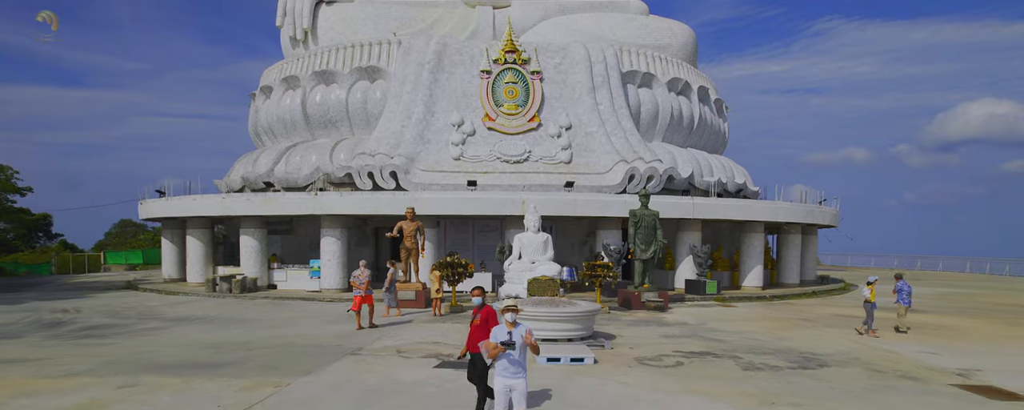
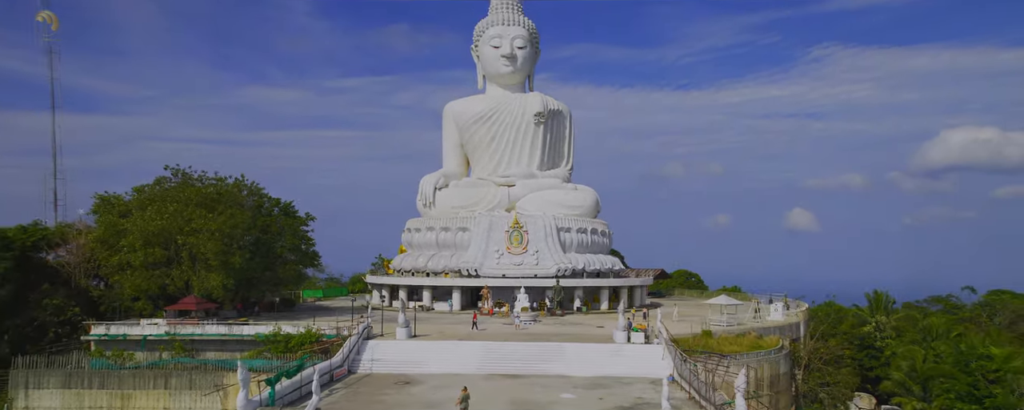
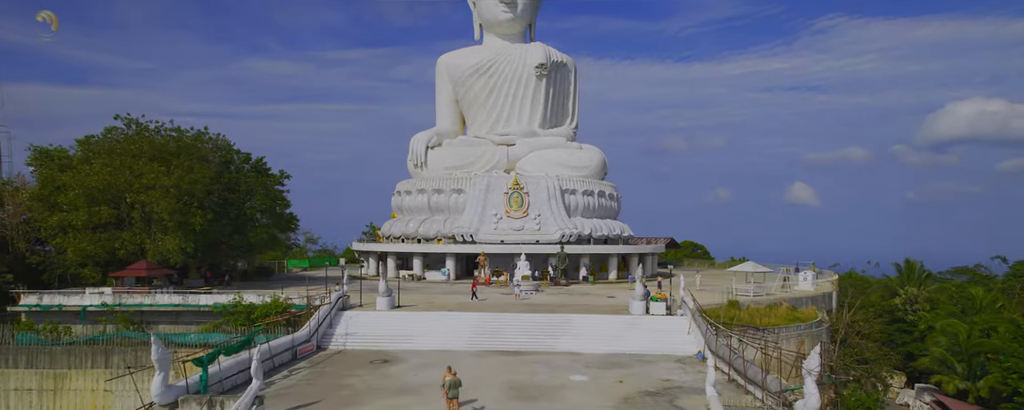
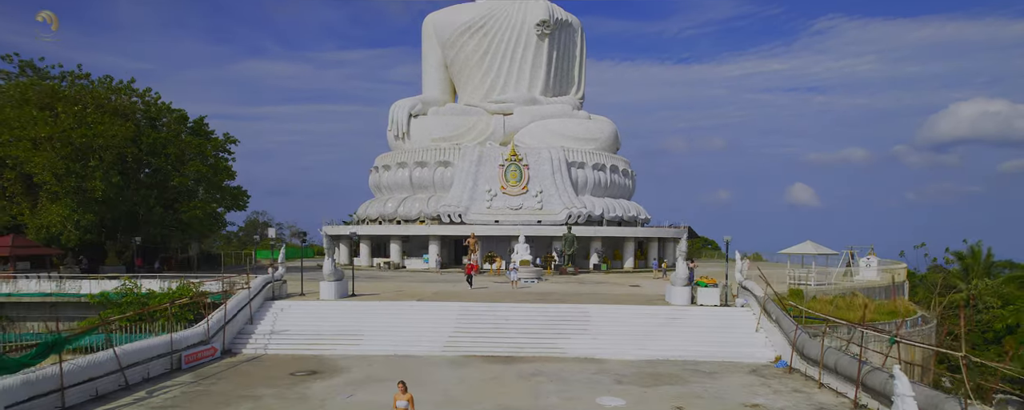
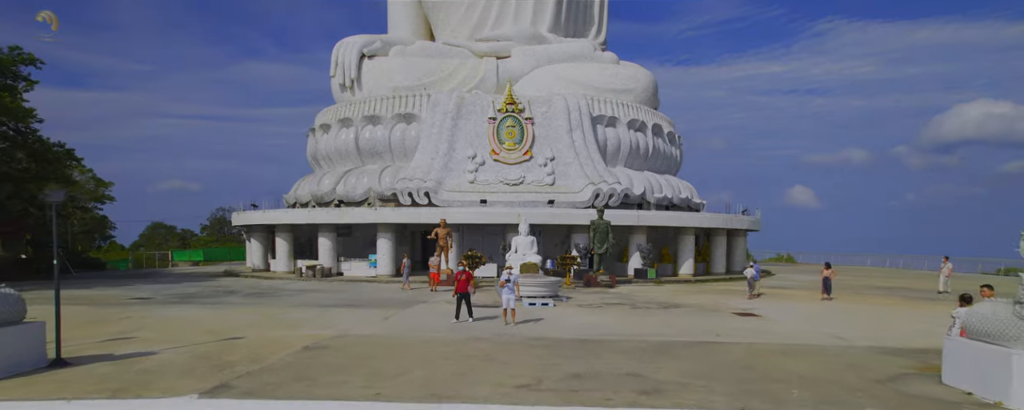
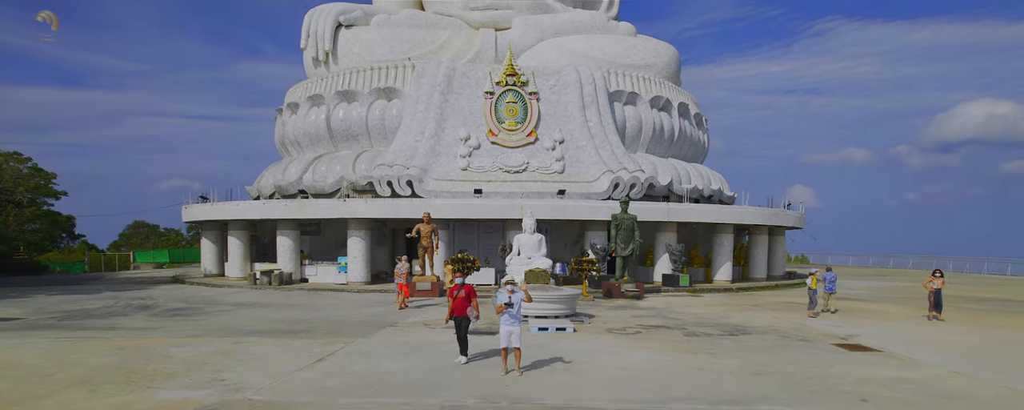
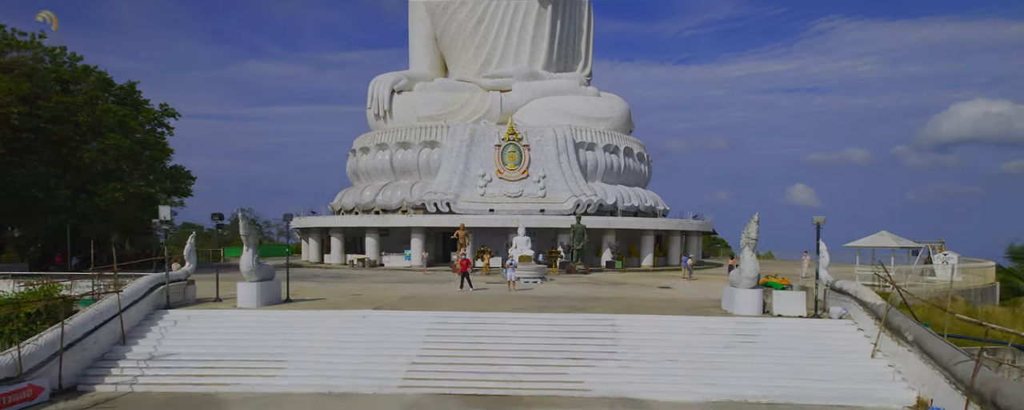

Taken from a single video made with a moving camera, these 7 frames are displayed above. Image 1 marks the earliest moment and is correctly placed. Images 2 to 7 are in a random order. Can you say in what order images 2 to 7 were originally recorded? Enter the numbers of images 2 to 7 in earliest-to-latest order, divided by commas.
6, 5, 7, 4, 3, 2
